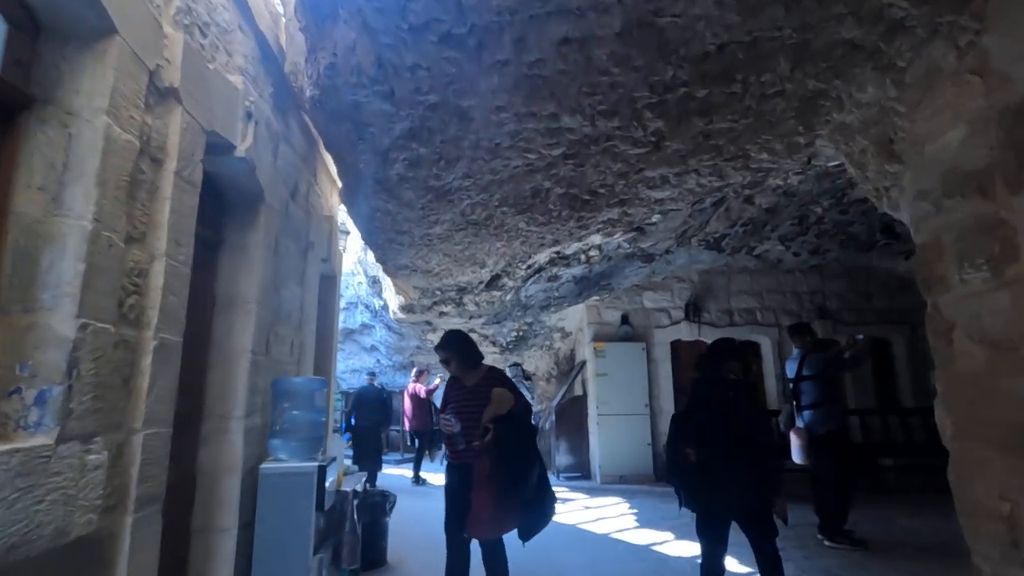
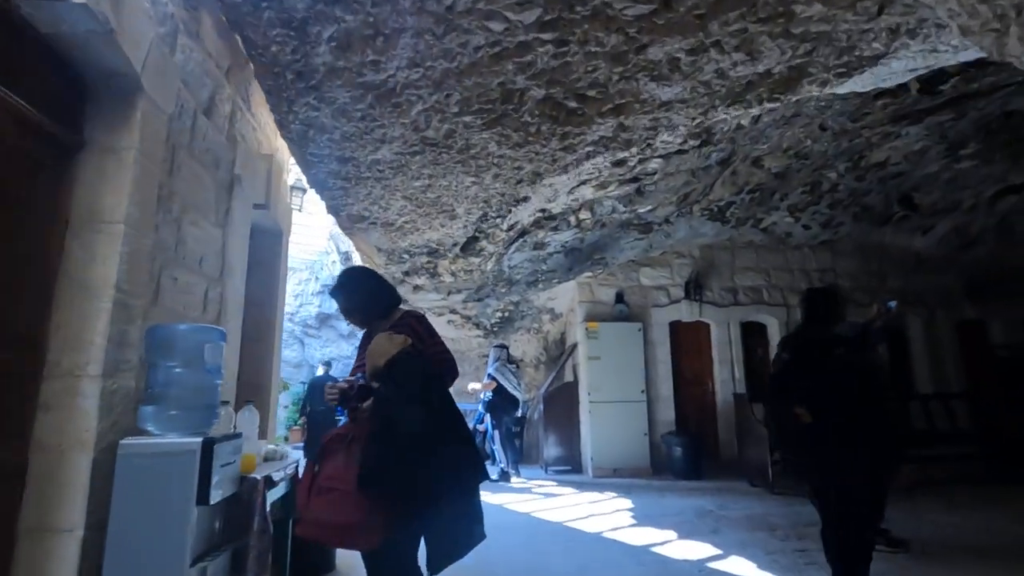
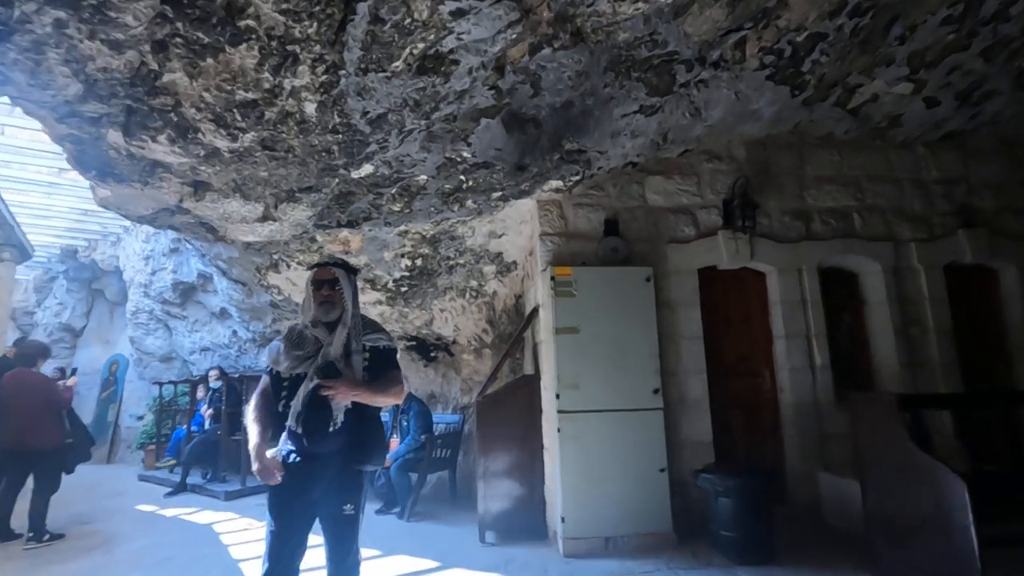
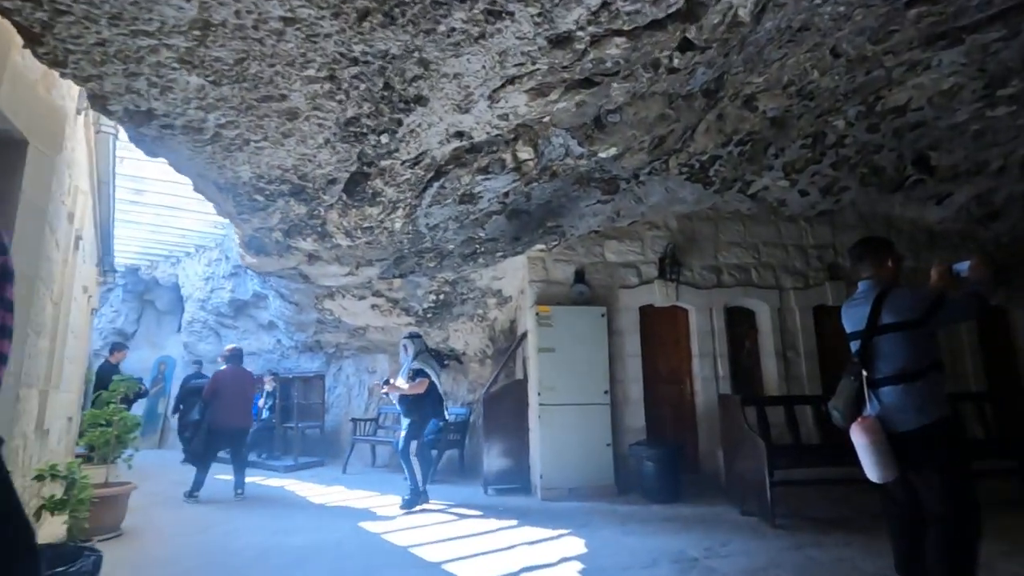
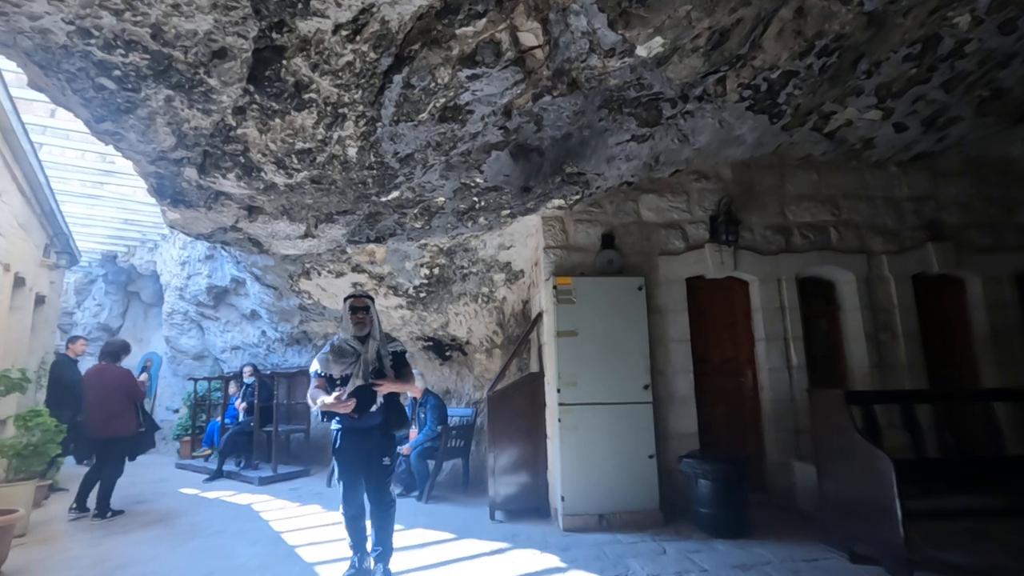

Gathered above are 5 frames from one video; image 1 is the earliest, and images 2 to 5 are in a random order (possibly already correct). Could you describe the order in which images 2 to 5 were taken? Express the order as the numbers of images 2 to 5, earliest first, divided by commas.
2, 4, 5, 3
